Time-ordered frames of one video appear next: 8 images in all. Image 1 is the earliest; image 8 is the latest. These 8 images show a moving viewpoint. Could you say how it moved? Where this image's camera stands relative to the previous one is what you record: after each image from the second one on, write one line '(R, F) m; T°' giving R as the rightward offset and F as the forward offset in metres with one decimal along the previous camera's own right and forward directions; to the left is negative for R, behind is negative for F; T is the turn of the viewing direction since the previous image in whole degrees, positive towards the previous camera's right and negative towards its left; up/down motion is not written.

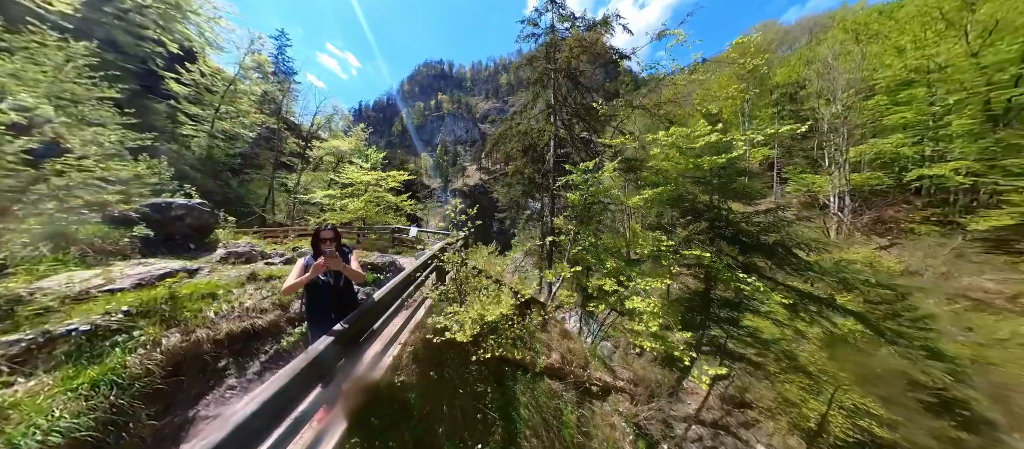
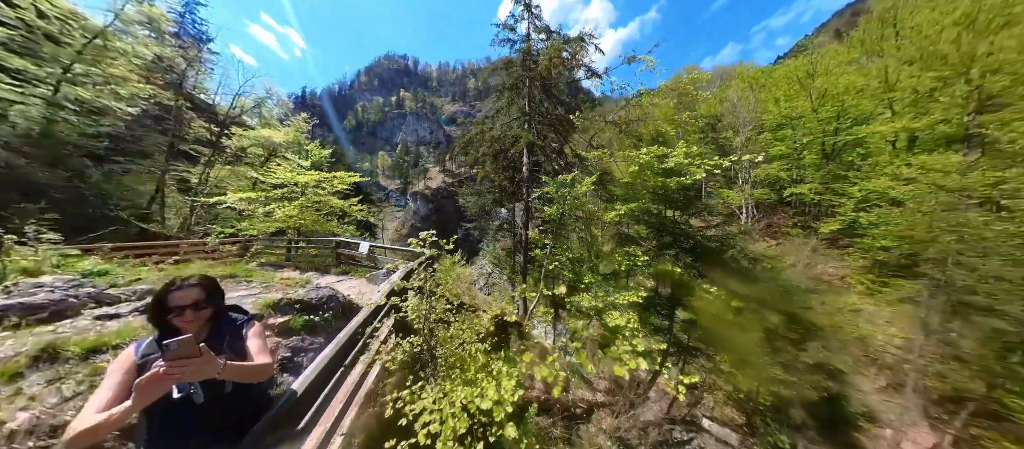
(-0.3, +0.7) m; +9°
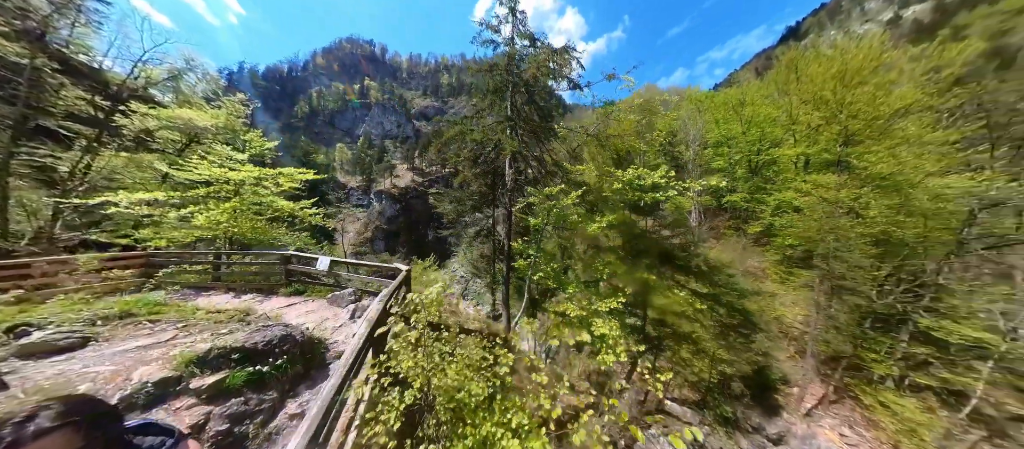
(-0.6, +0.4) m; +9°
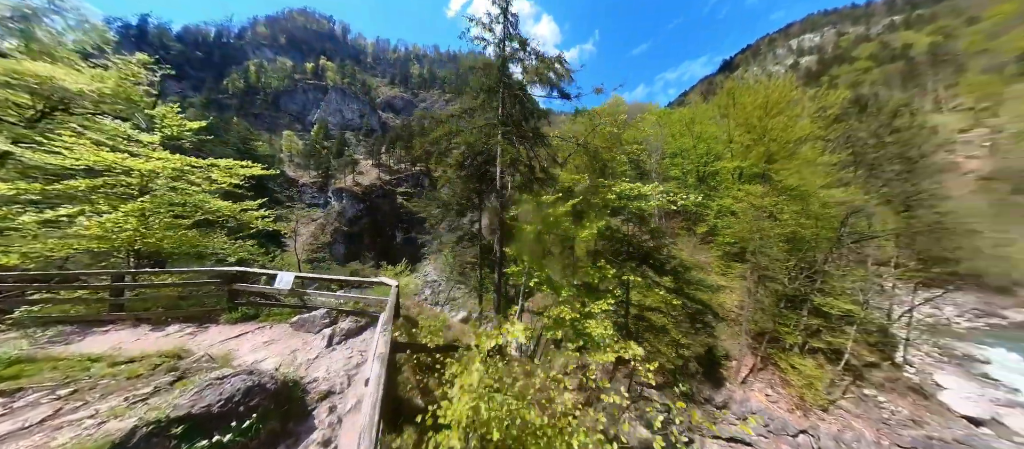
(-1.1, 0.0) m; +11°
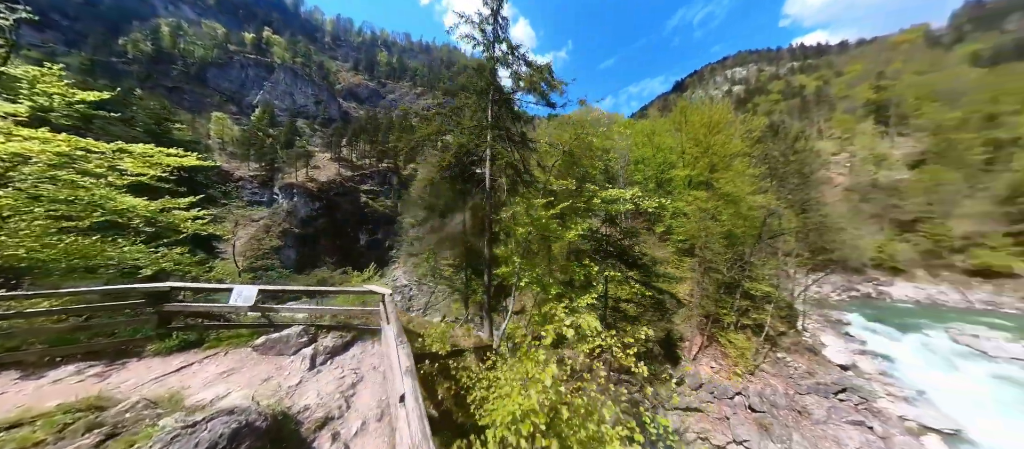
(-1.2, 0.0) m; +11°
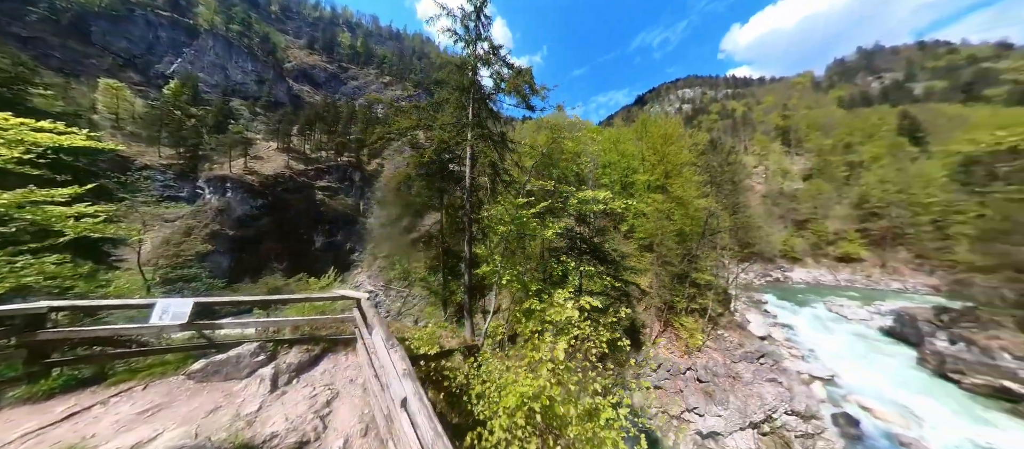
(-1.1, +0.1) m; +11°
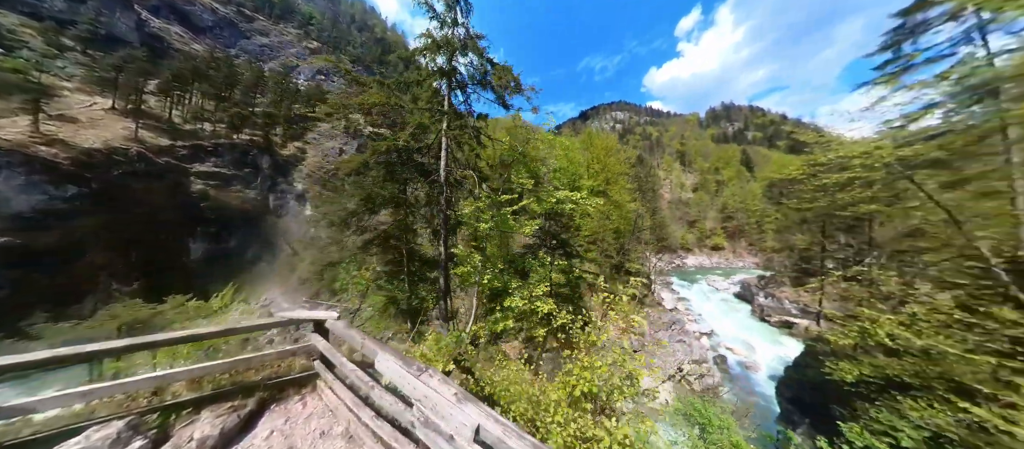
(-2.5, +0.7) m; +21°
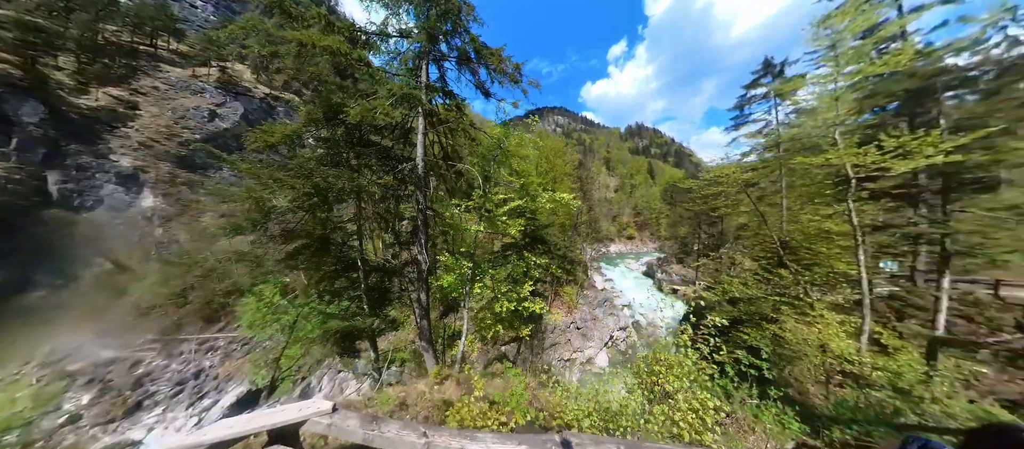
(-1.5, -1.0) m; +15°
